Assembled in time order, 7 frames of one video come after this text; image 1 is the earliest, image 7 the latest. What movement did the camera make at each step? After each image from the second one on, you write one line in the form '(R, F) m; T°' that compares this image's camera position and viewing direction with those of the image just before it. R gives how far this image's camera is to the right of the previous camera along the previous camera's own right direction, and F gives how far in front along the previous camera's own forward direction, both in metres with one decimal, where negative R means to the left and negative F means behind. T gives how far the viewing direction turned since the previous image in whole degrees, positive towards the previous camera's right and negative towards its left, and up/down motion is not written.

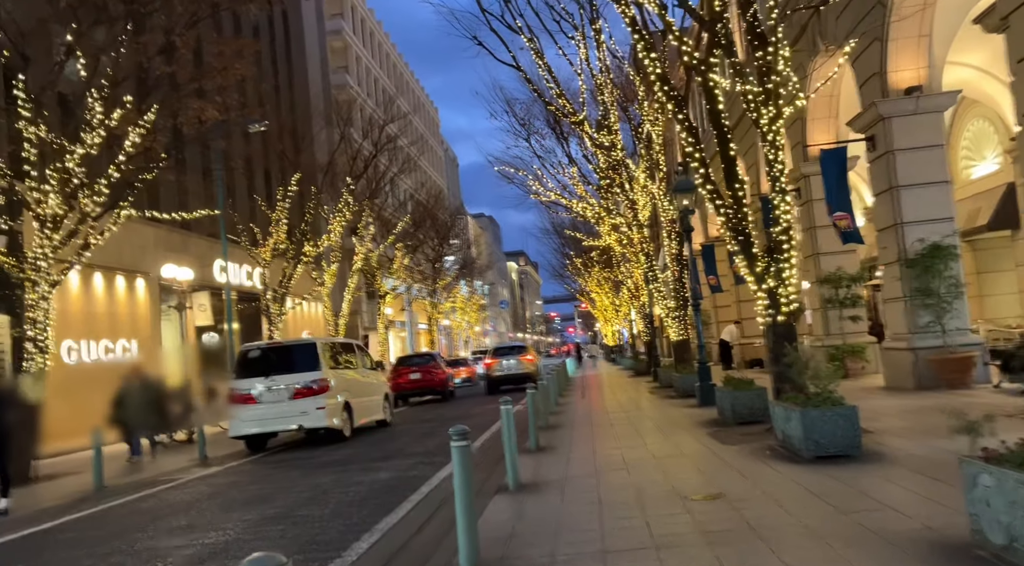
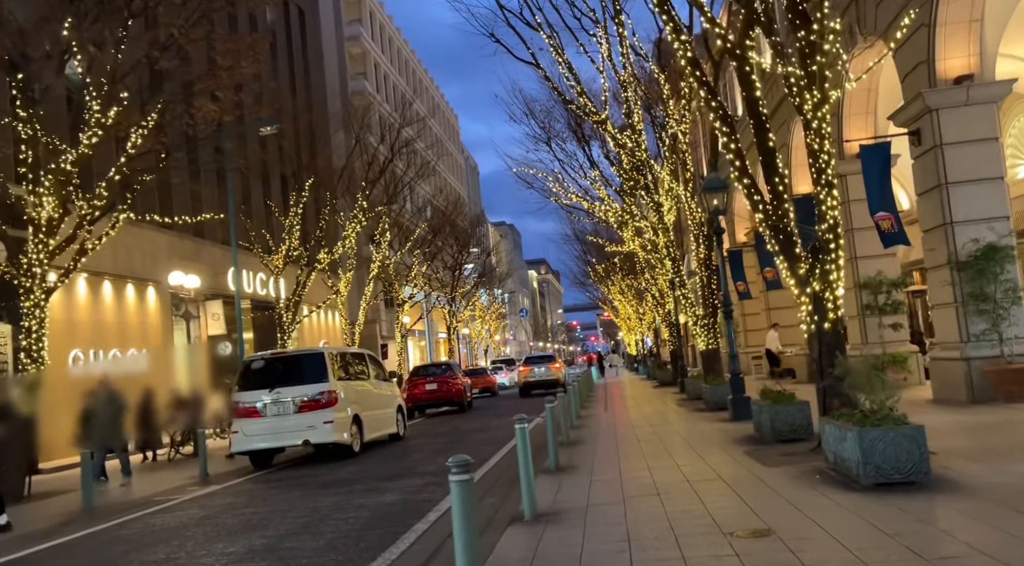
(+0.1, +1.1) m; -1°
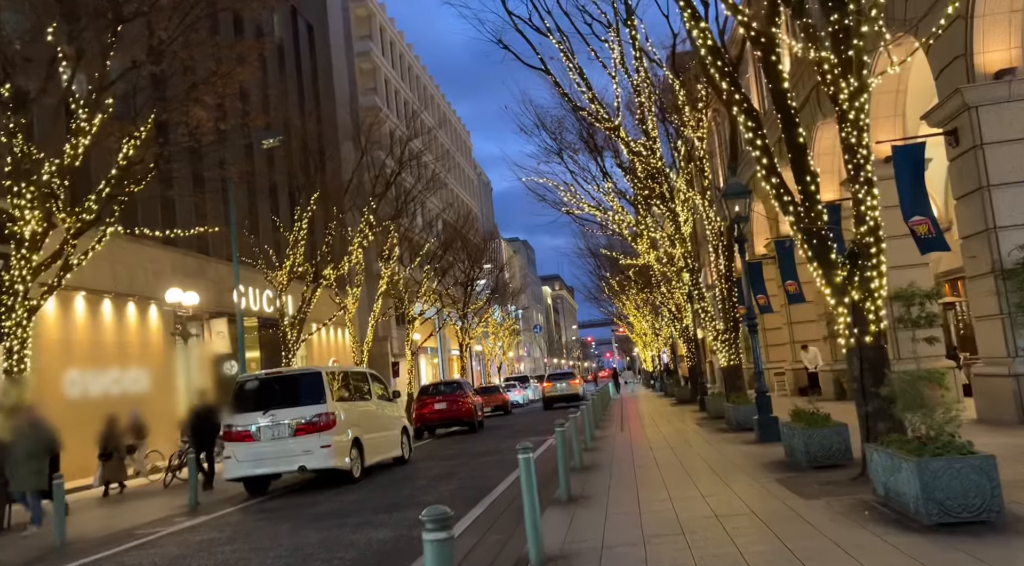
(+0.1, +1.0) m; -1°
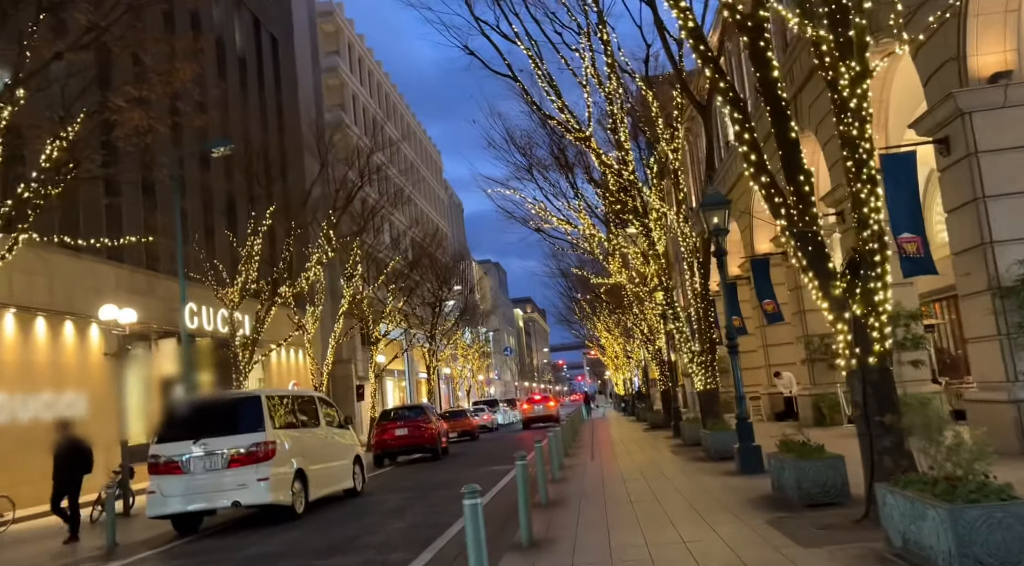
(+0.2, +1.2) m; +2°
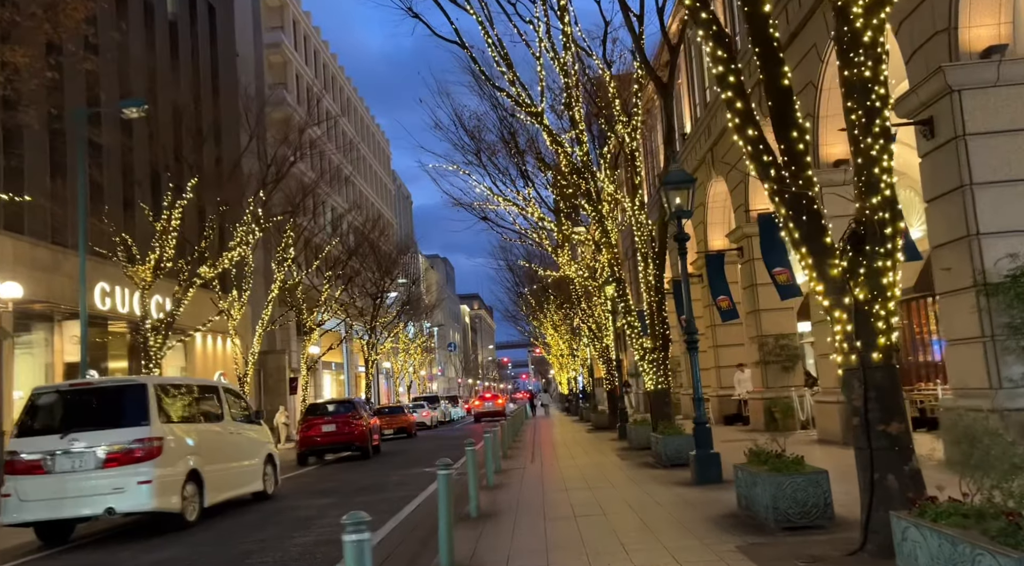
(+0.2, +1.6) m; +3°
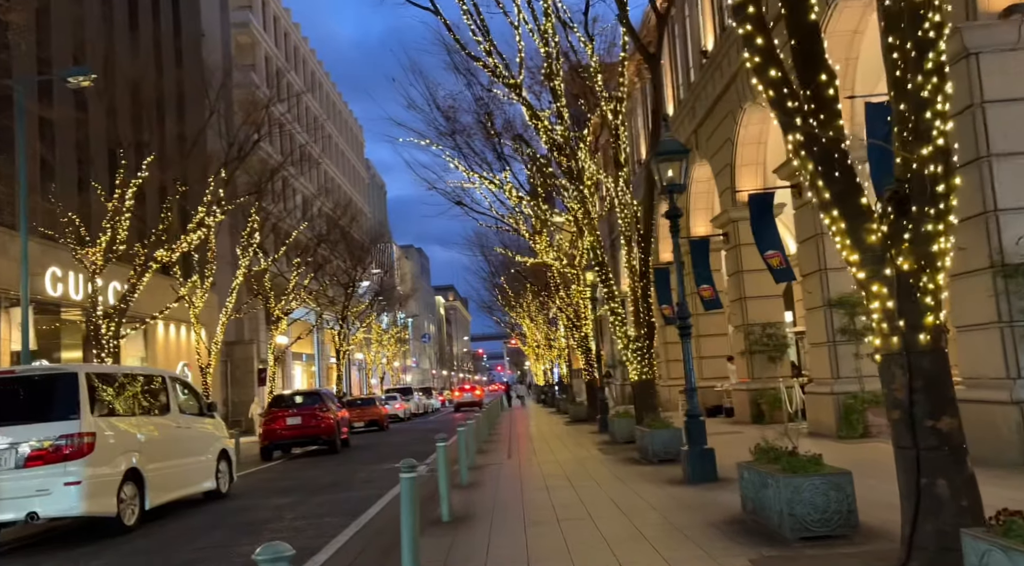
(0.0, +1.1) m; +1°
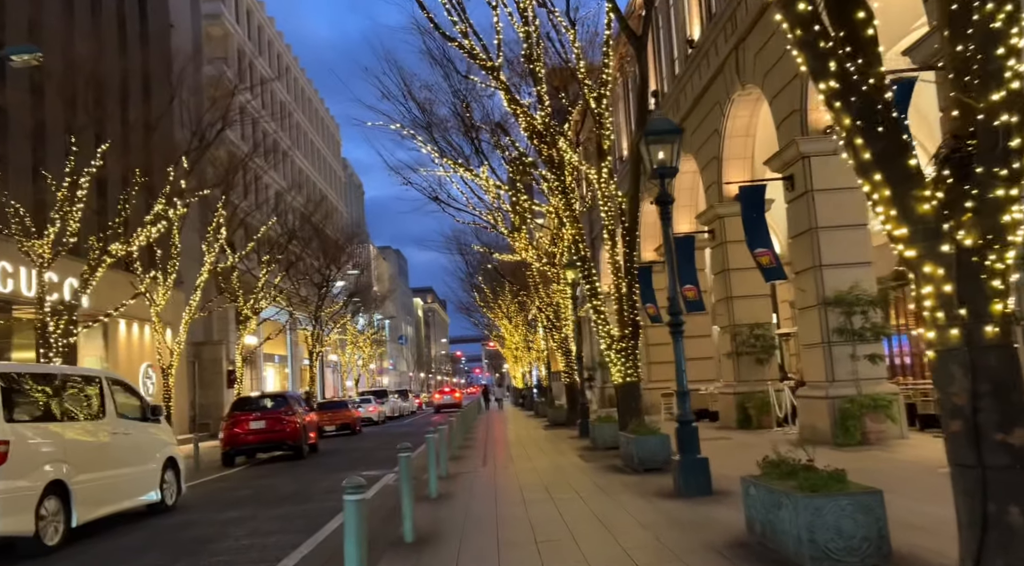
(0.0, +1.1) m; +1°
